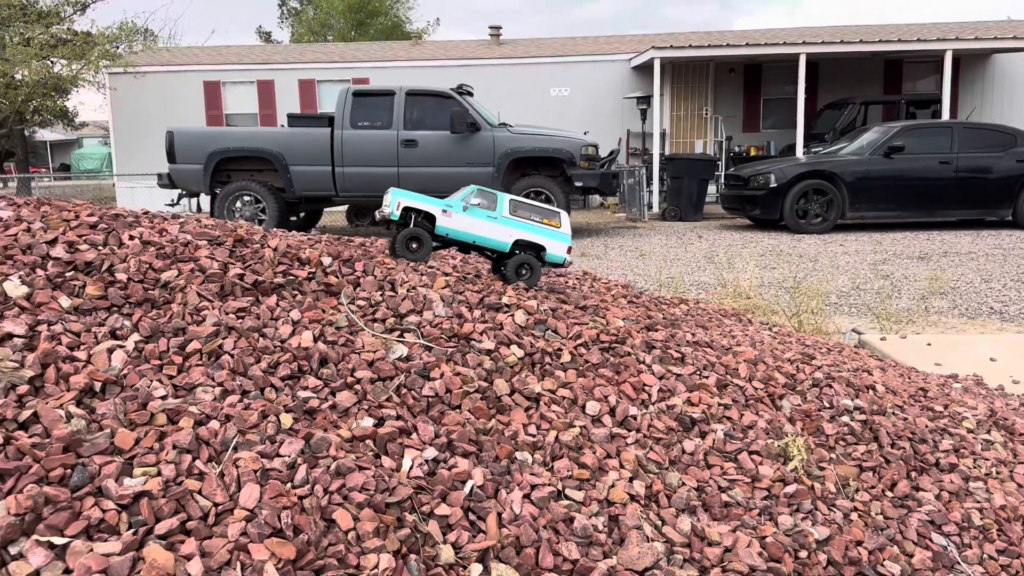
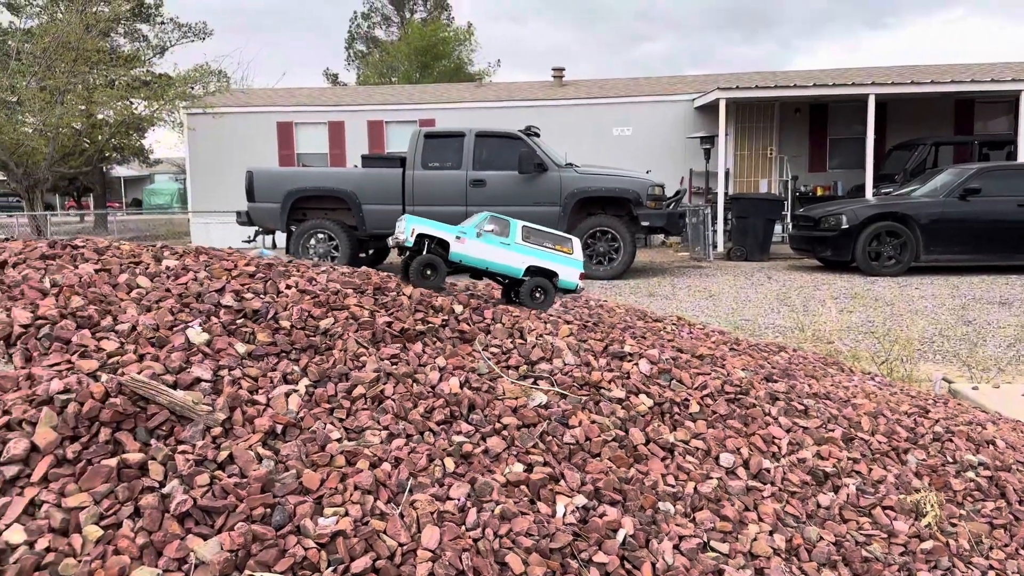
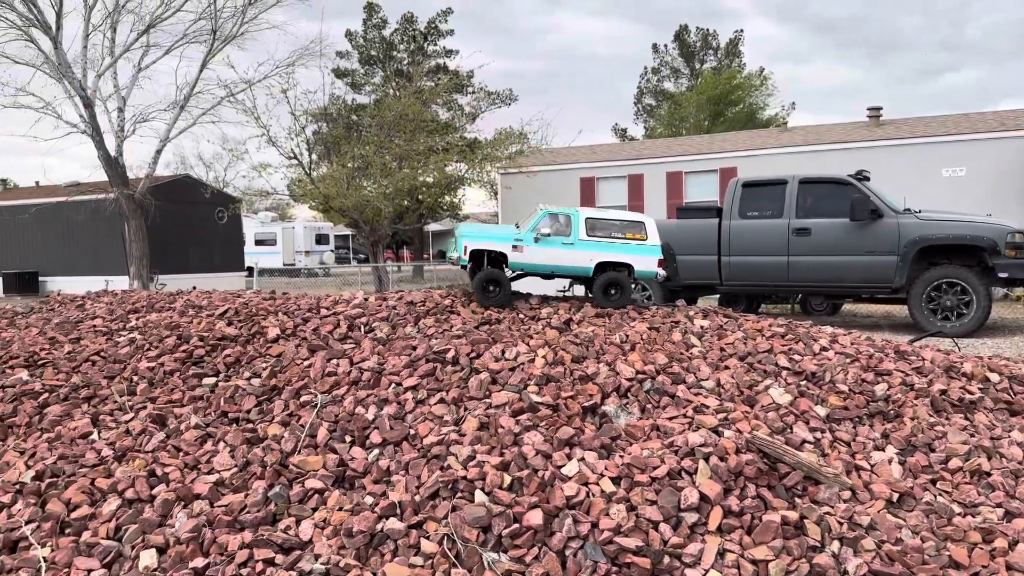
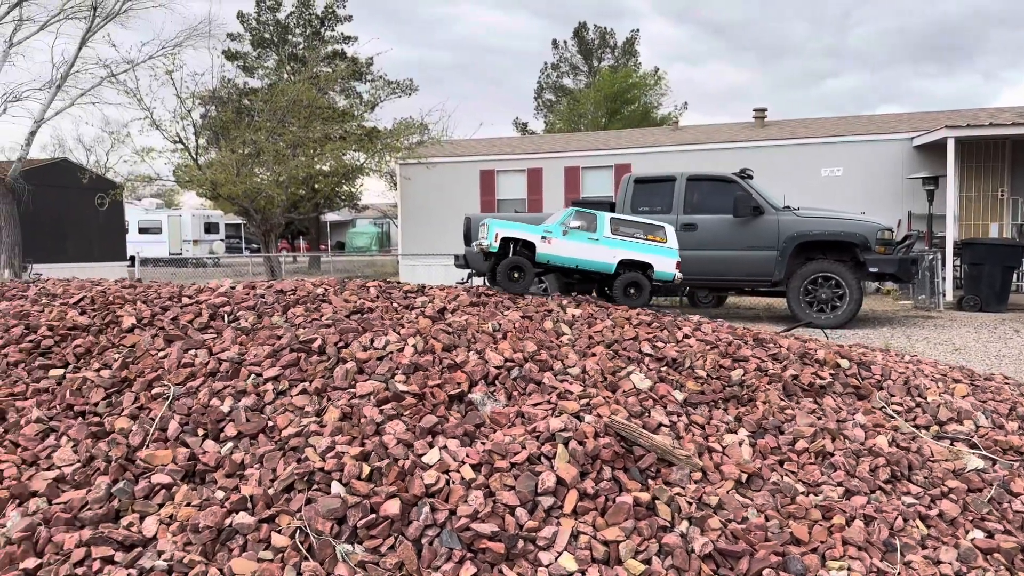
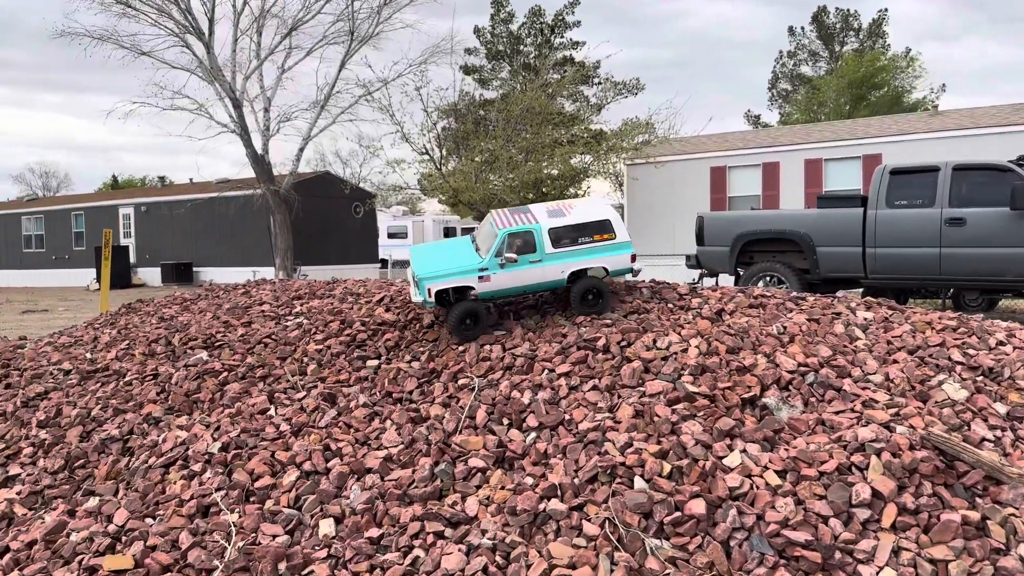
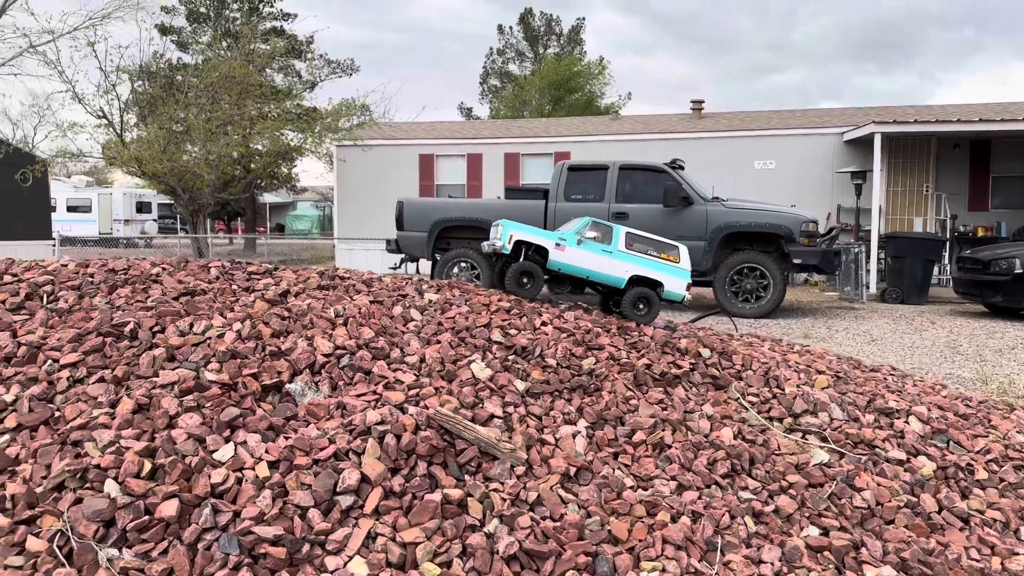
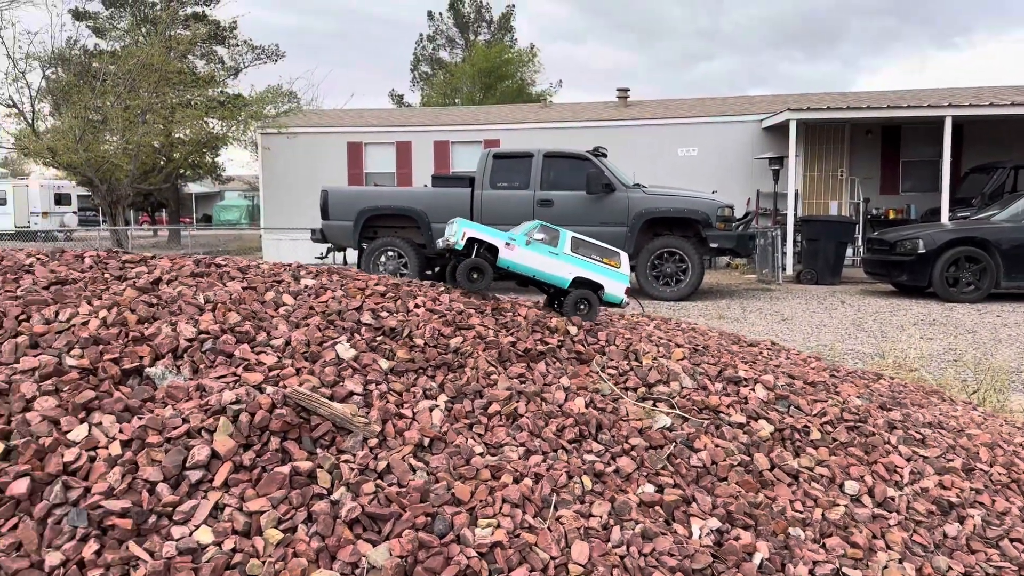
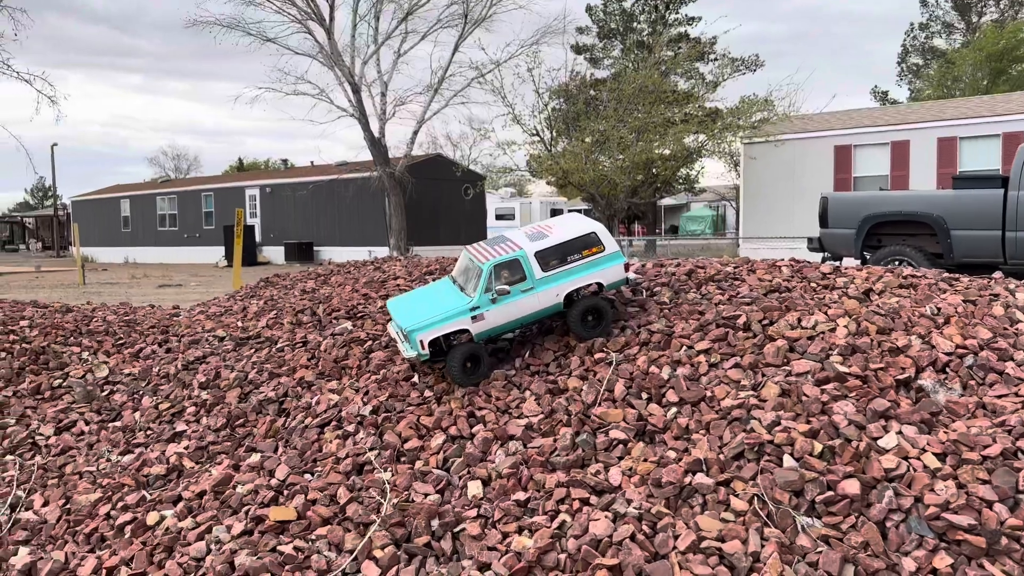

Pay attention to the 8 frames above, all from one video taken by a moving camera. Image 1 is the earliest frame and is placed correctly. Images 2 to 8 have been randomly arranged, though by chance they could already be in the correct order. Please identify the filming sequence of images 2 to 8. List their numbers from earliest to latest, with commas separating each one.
2, 7, 6, 4, 3, 5, 8
